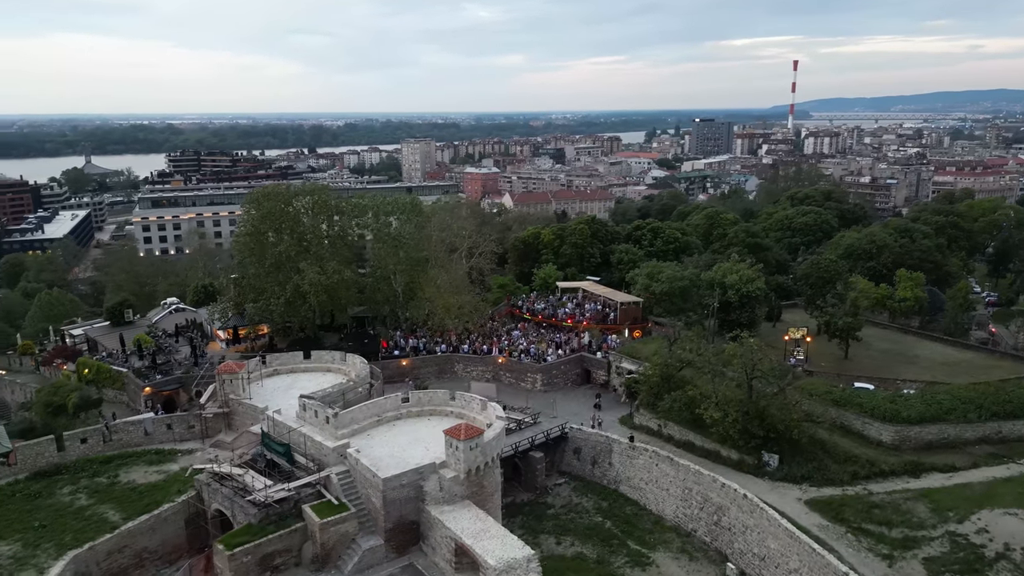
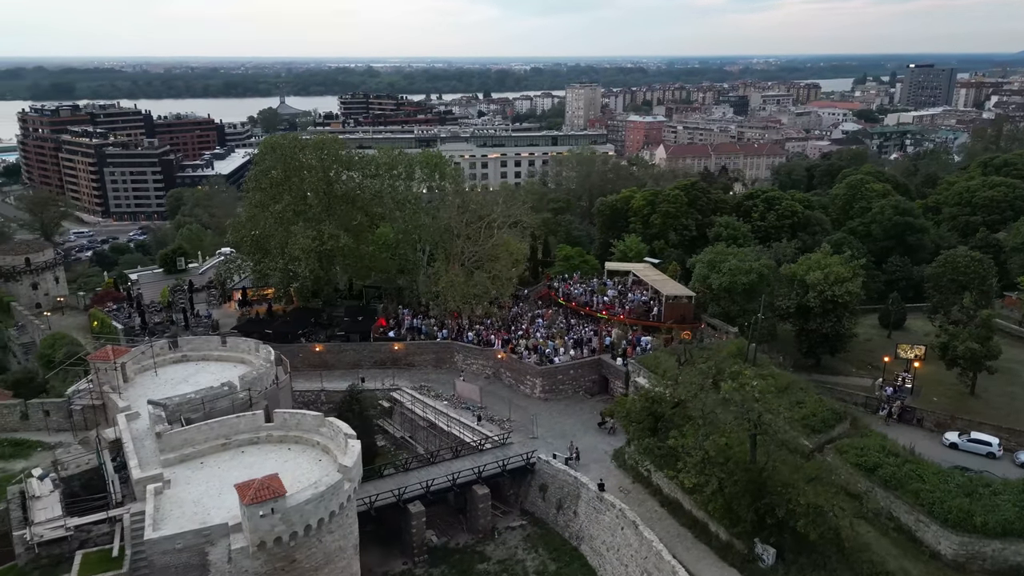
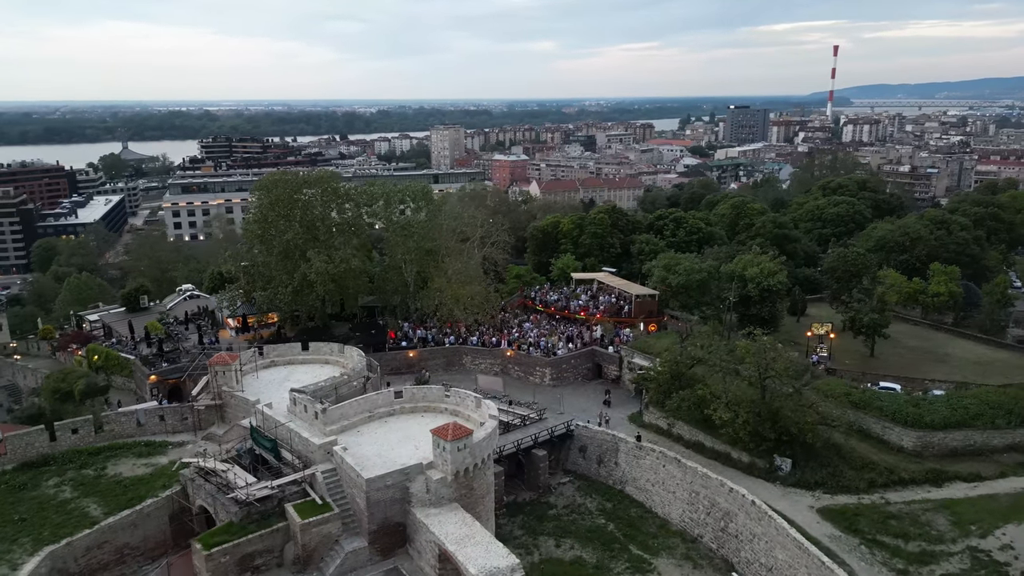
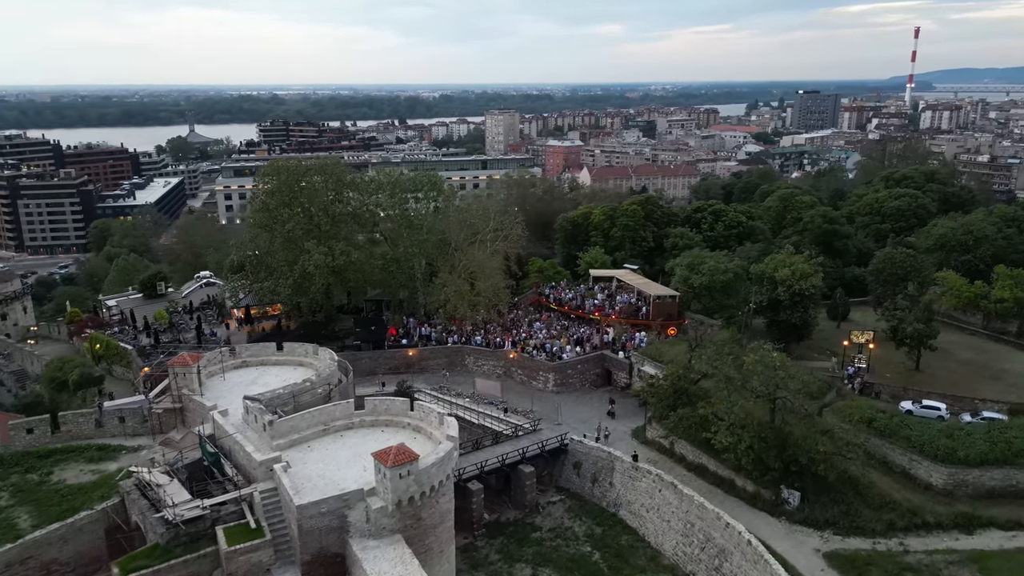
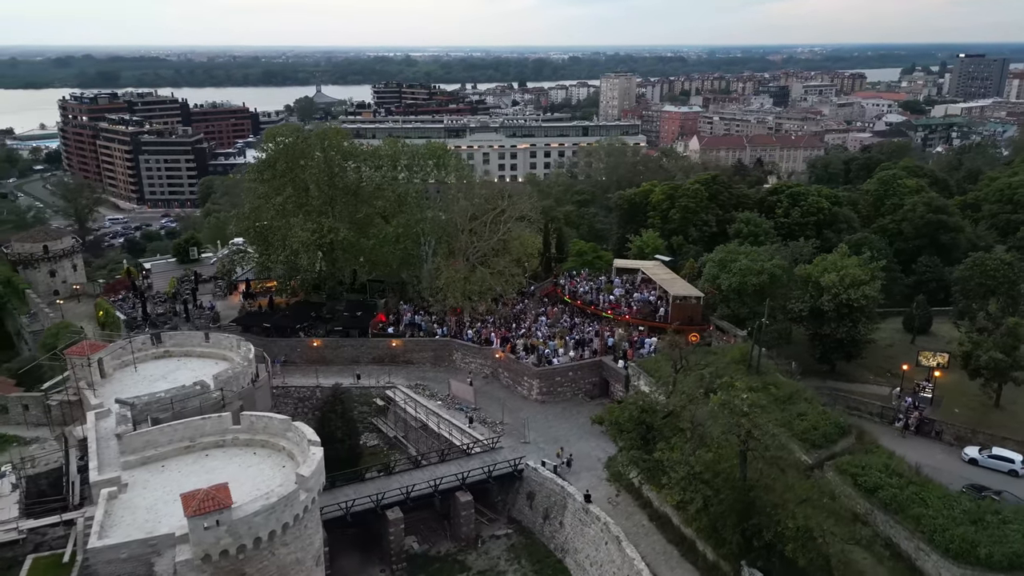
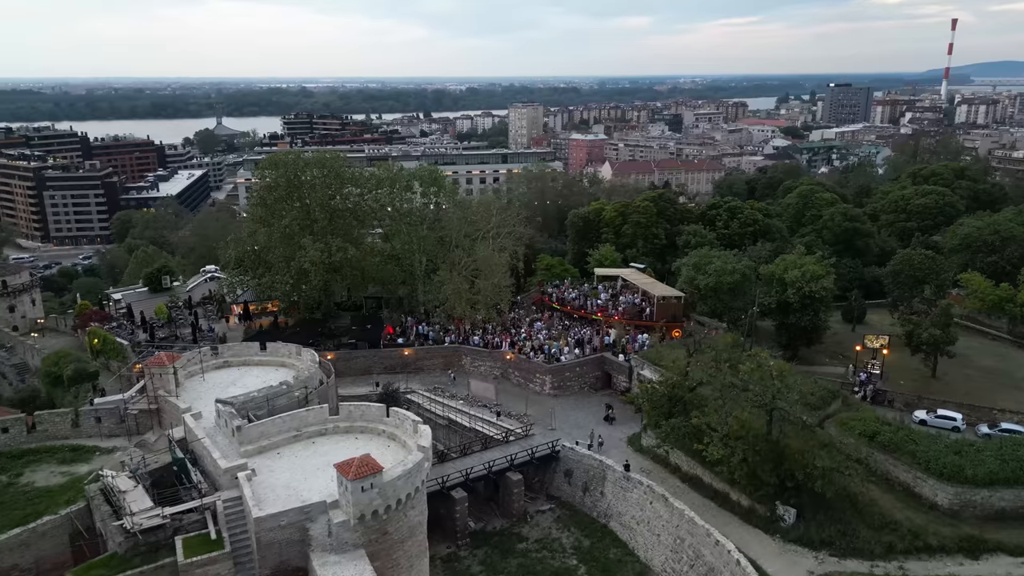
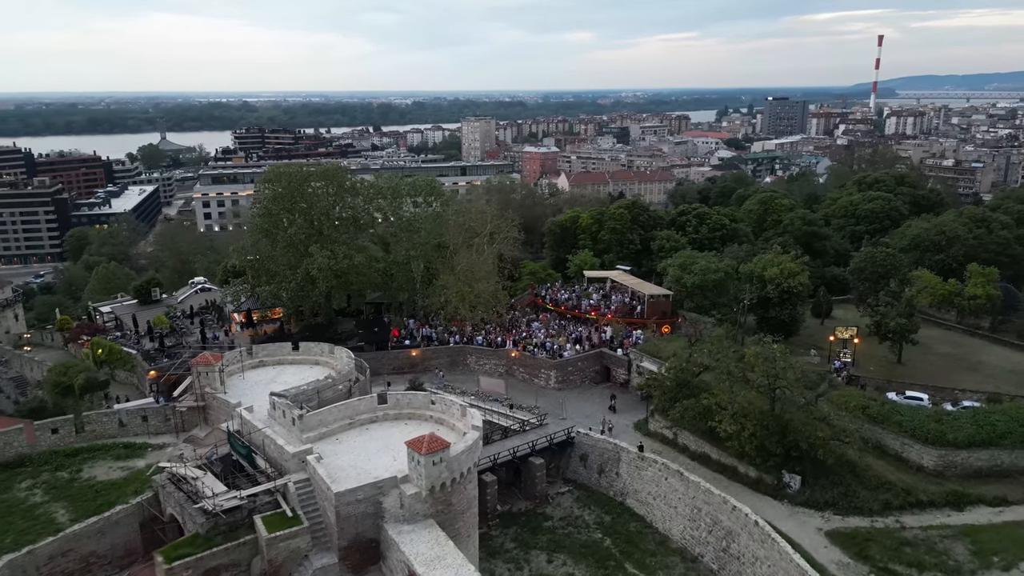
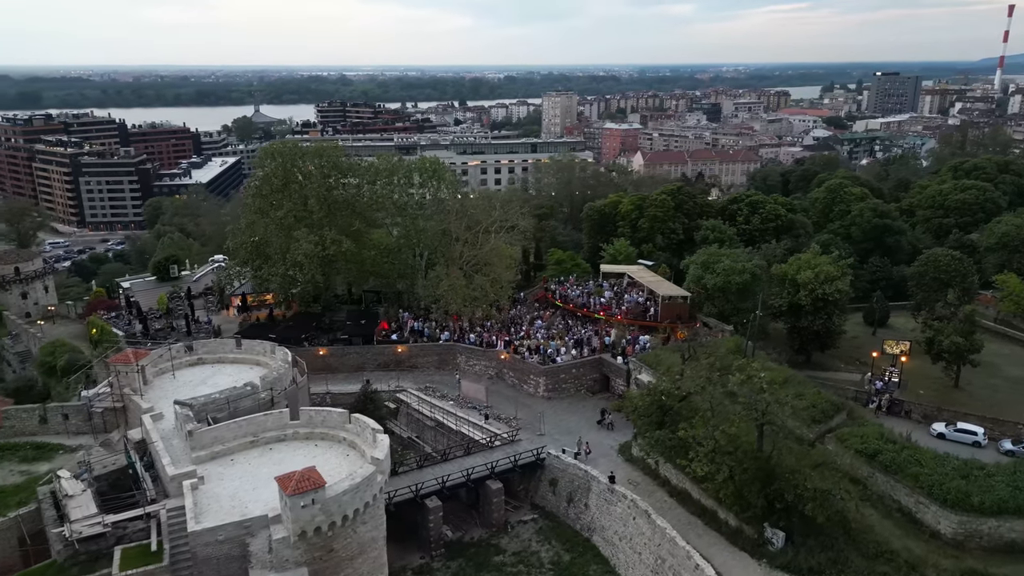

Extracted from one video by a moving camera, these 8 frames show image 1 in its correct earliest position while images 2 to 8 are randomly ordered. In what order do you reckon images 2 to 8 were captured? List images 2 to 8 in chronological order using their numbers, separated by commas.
3, 7, 4, 6, 8, 2, 5
